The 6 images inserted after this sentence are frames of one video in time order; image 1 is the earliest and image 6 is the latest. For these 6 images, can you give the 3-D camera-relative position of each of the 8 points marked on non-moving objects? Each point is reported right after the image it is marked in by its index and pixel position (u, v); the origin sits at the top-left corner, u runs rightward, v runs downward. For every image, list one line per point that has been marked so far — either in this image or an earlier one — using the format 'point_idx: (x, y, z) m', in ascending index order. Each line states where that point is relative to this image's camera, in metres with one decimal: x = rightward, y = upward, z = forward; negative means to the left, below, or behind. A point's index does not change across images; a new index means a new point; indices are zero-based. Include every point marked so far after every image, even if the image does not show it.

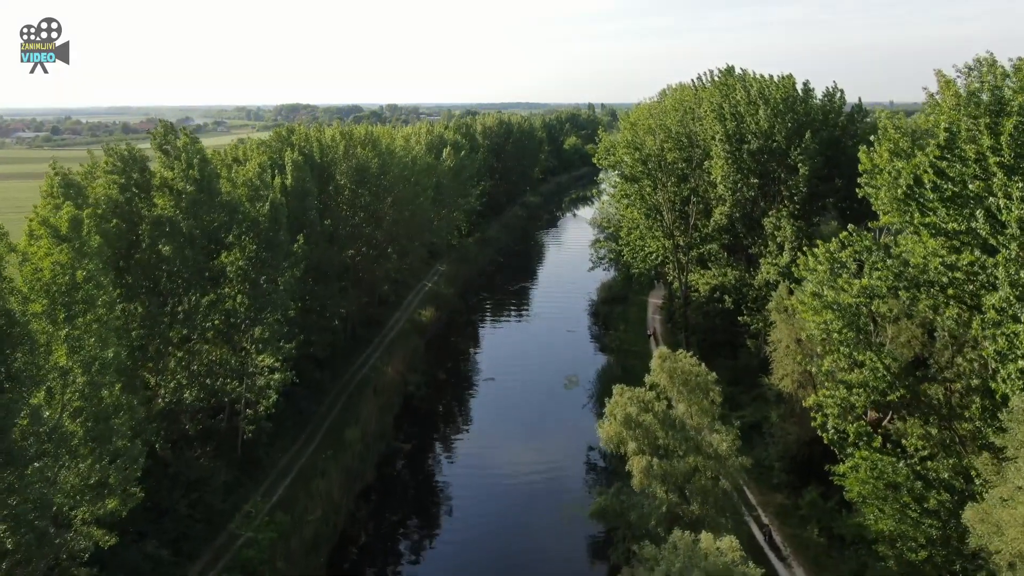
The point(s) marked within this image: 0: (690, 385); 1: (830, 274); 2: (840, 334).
0: (+4.4, -2.3, +16.6) m
1: (+8.7, +0.3, +18.7) m
2: (+8.6, -1.2, +17.9) m
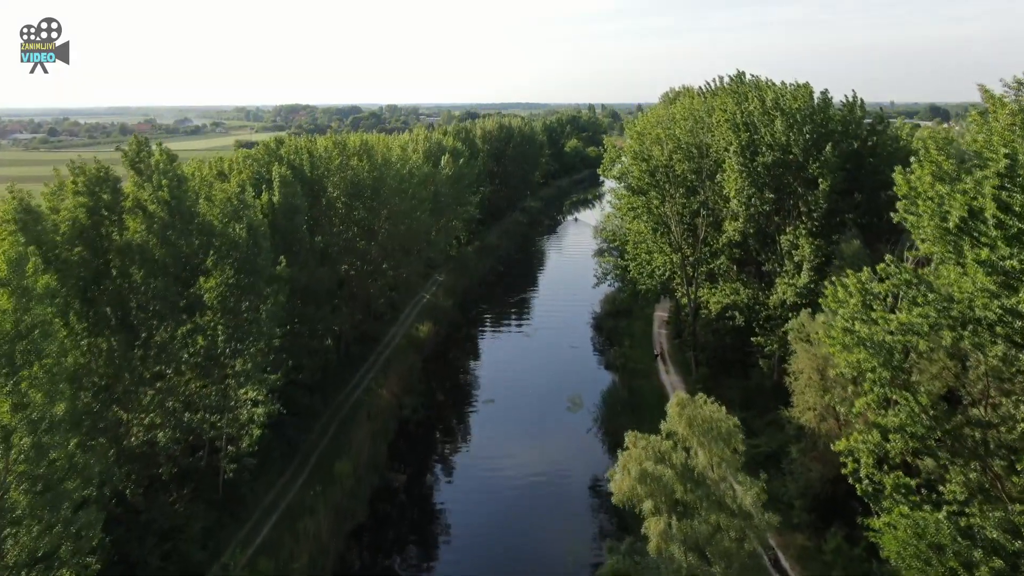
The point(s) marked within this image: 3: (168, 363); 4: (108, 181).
0: (+4.4, -3.2, +15.0) m
1: (+8.7, -0.5, +17.1) m
2: (+8.6, -2.0, +16.3) m
3: (-9.2, -2.0, +18.5) m
4: (-10.3, +2.8, +17.8) m
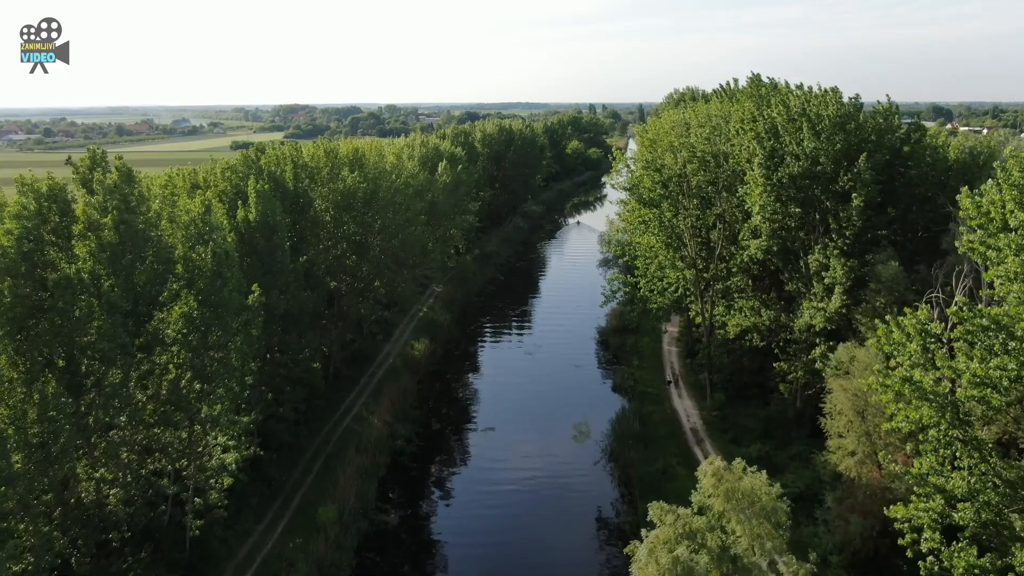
0: (+4.5, -4.0, +12.6) m
1: (+8.8, -1.4, +14.8) m
2: (+8.7, -2.9, +14.0) m
3: (-9.1, -2.9, +16.1) m
4: (-10.3, +1.9, +15.4) m
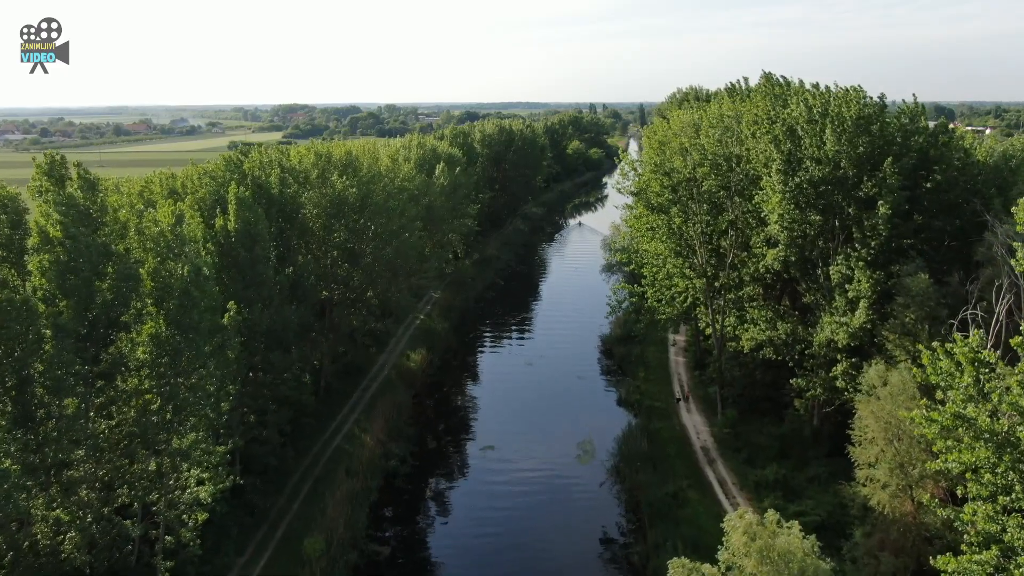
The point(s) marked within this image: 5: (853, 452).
0: (+4.5, -4.5, +11.0) m
1: (+8.8, -1.8, +13.2) m
2: (+8.7, -3.4, +12.4) m
3: (-9.1, -3.3, +14.5) m
4: (-10.3, +1.5, +13.8) m
5: (+9.5, -4.6, +19.3) m
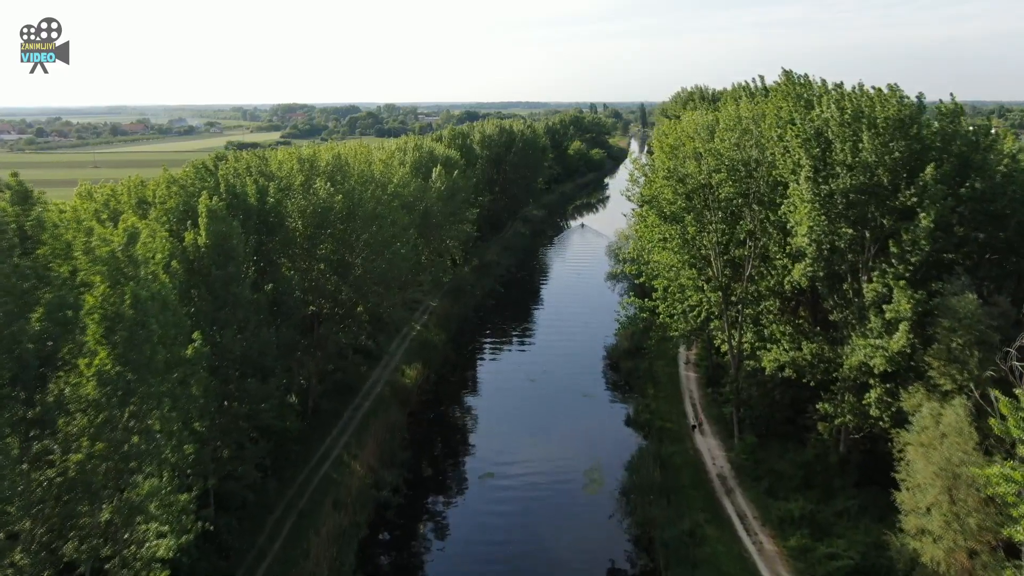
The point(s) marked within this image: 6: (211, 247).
0: (+4.6, -5.1, +8.9) m
1: (+8.9, -2.4, +11.1) m
2: (+8.7, -3.9, +10.3) m
3: (-9.1, -3.9, +12.4) m
4: (-10.2, +0.9, +11.7) m
5: (+9.6, -5.2, +17.2) m
6: (-8.1, +1.1, +18.4) m
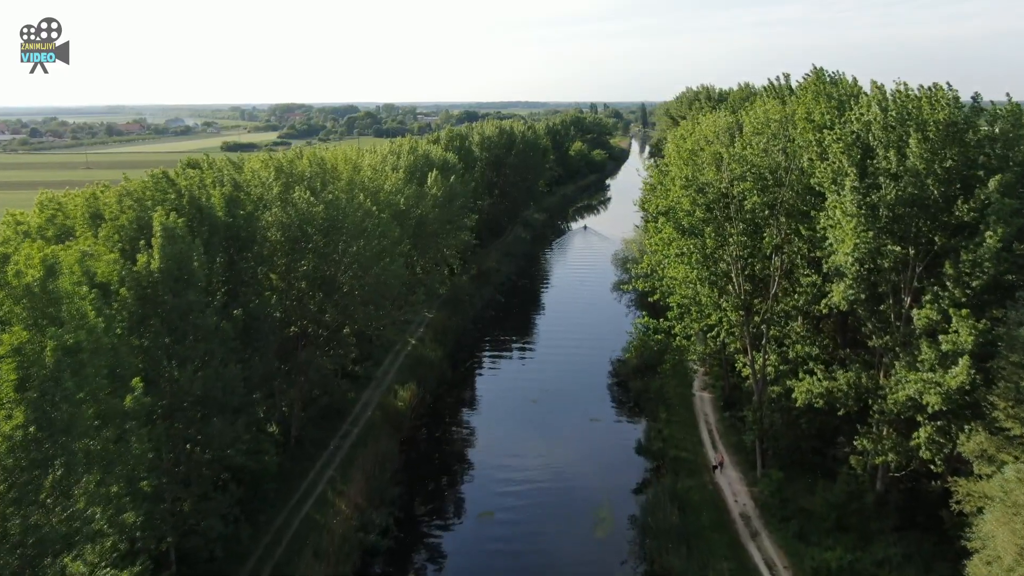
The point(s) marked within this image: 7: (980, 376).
0: (+4.6, -5.8, +6.4) m
1: (+8.9, -3.1, +8.6) m
2: (+8.8, -4.6, +7.8) m
3: (-9.0, -4.6, +9.9) m
4: (-10.1, +0.2, +9.2) m
5: (+9.7, -5.9, +14.7) m
6: (-8.0, +0.4, +15.9) m
7: (+12.0, -2.2, +17.5) m
